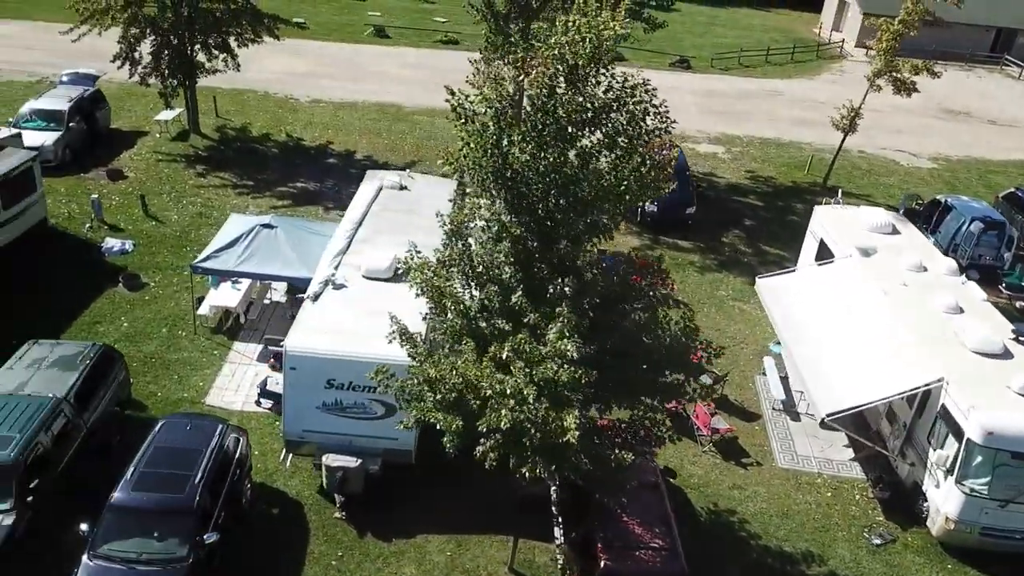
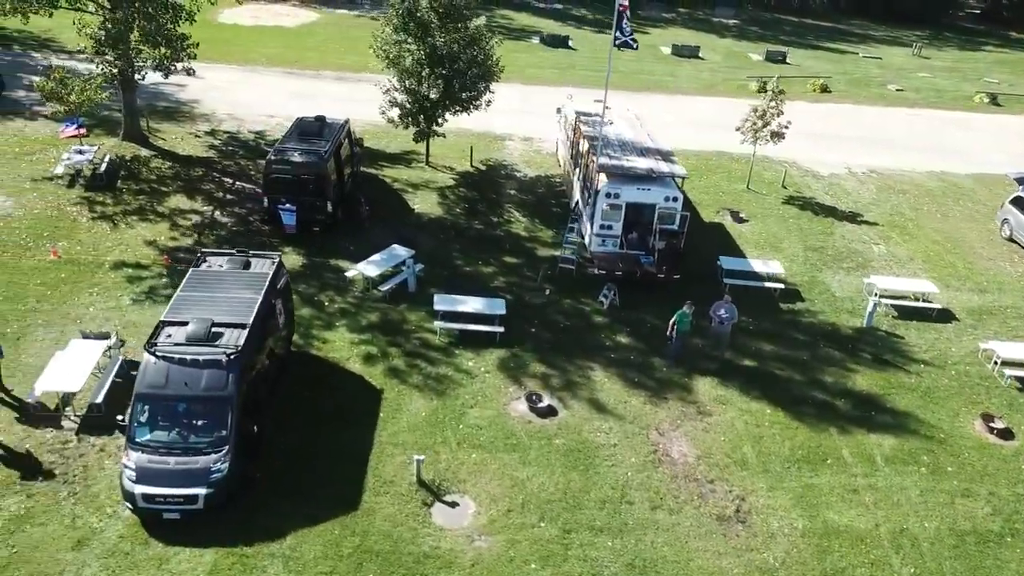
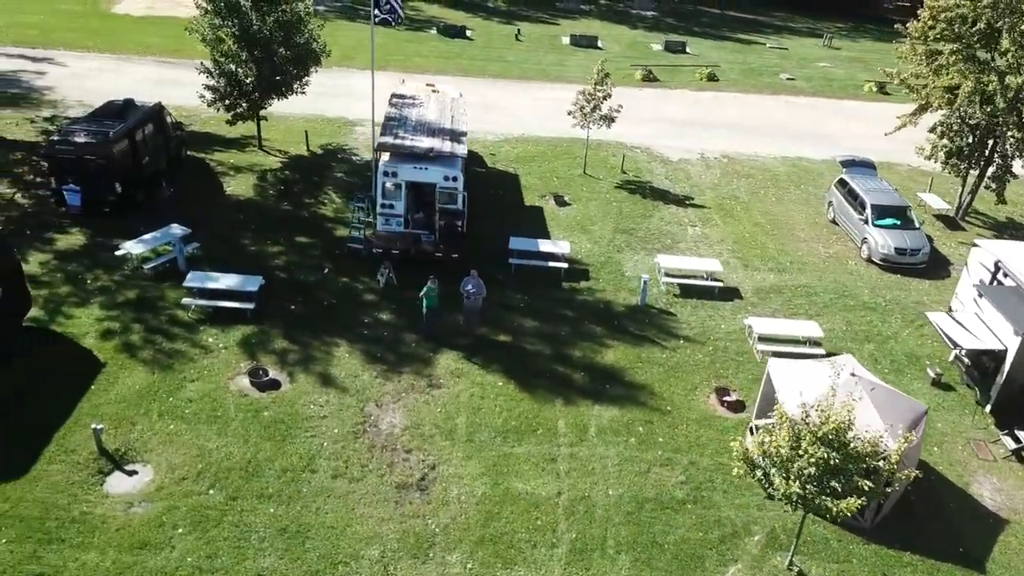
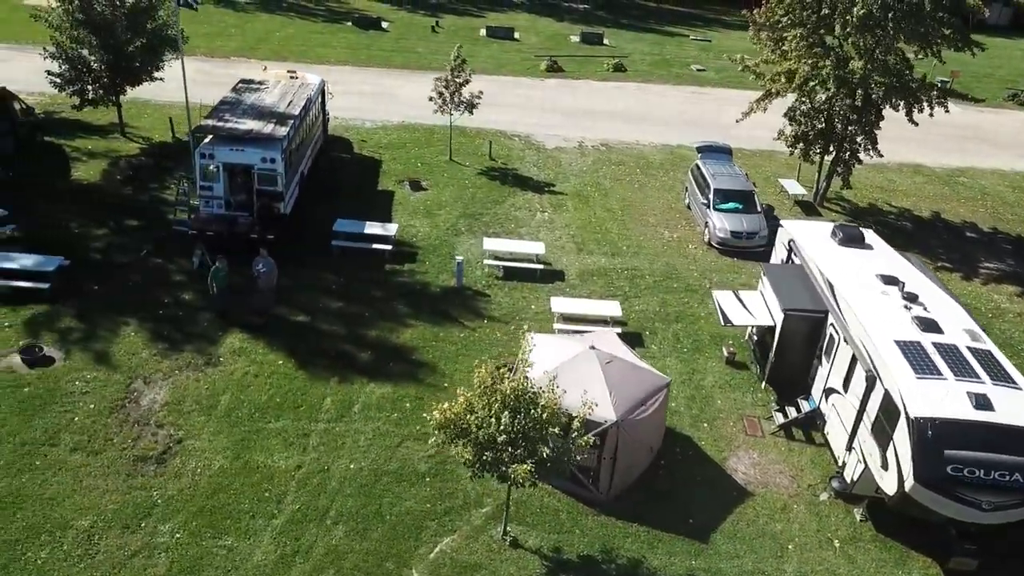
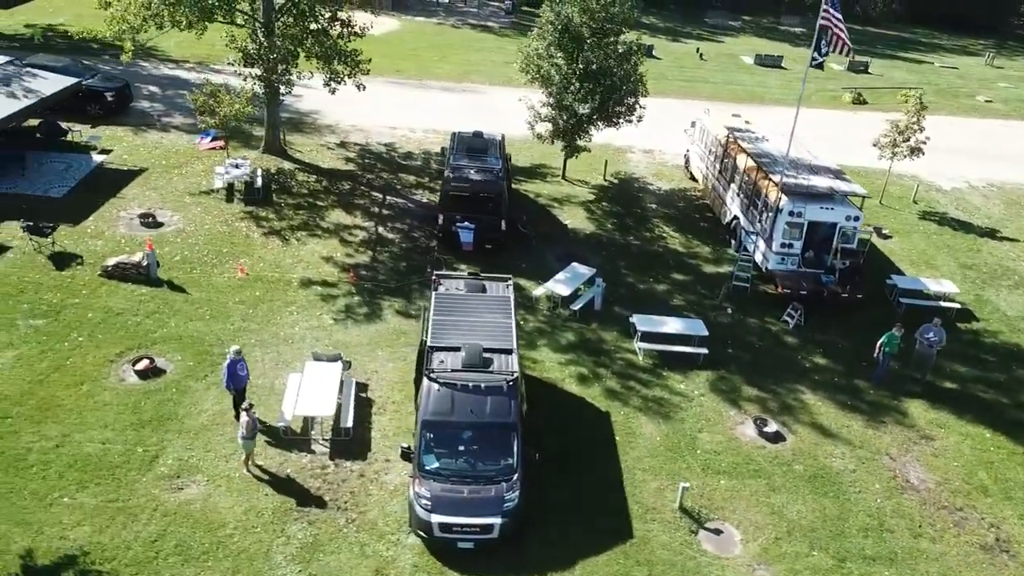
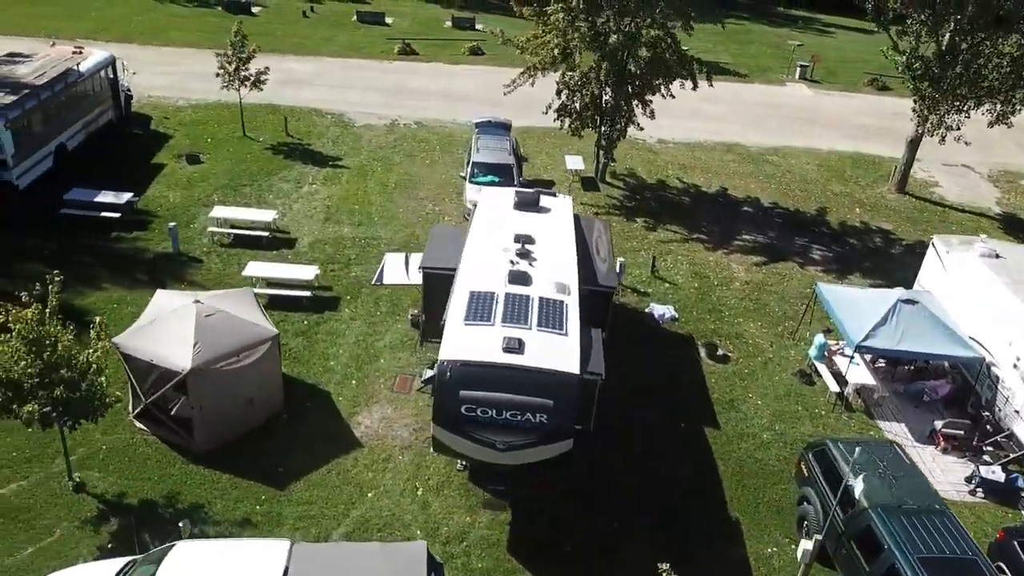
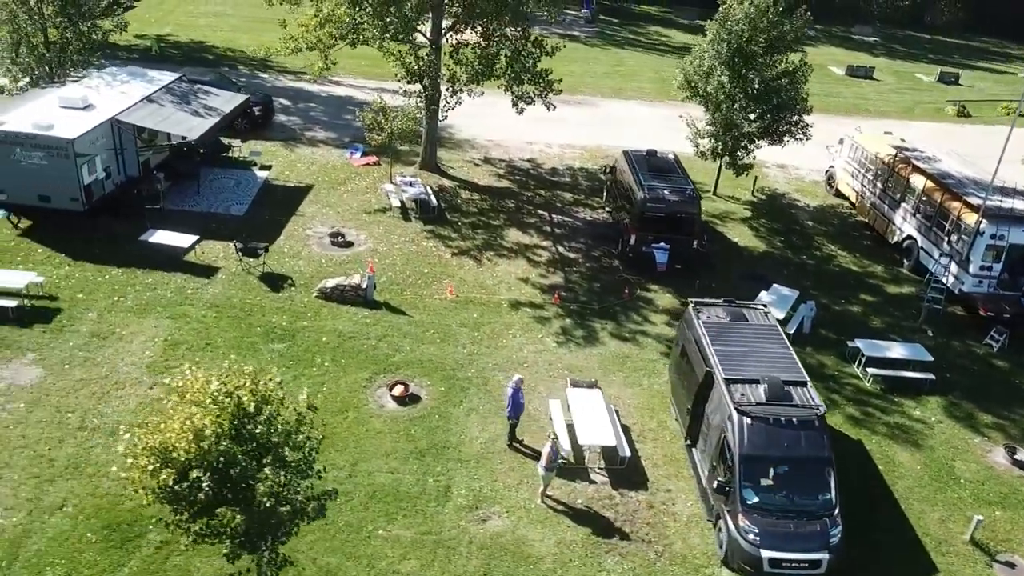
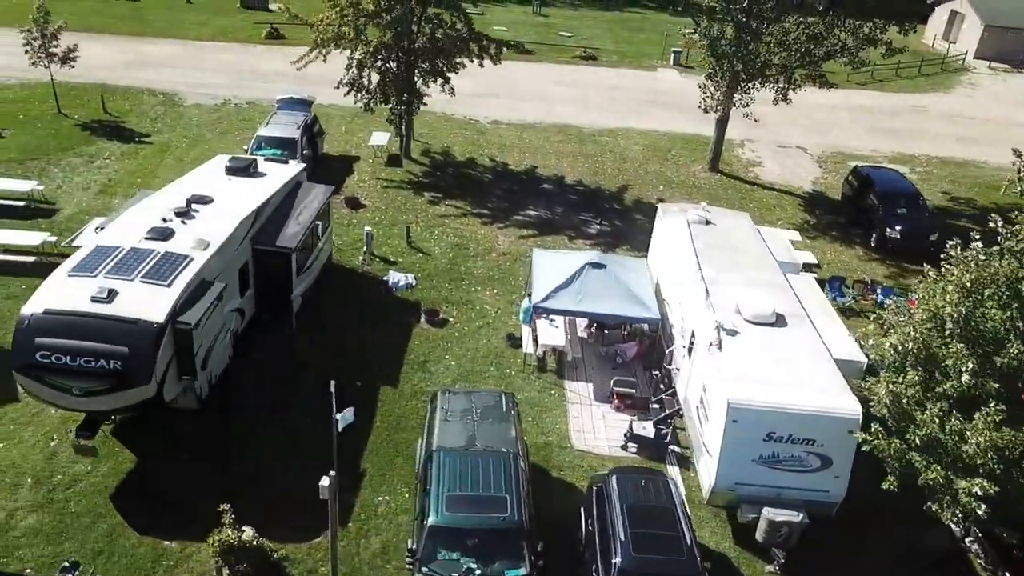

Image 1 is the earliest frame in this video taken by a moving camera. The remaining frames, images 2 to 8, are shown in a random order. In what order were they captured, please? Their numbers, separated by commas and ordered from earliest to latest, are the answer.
8, 6, 4, 3, 2, 5, 7
